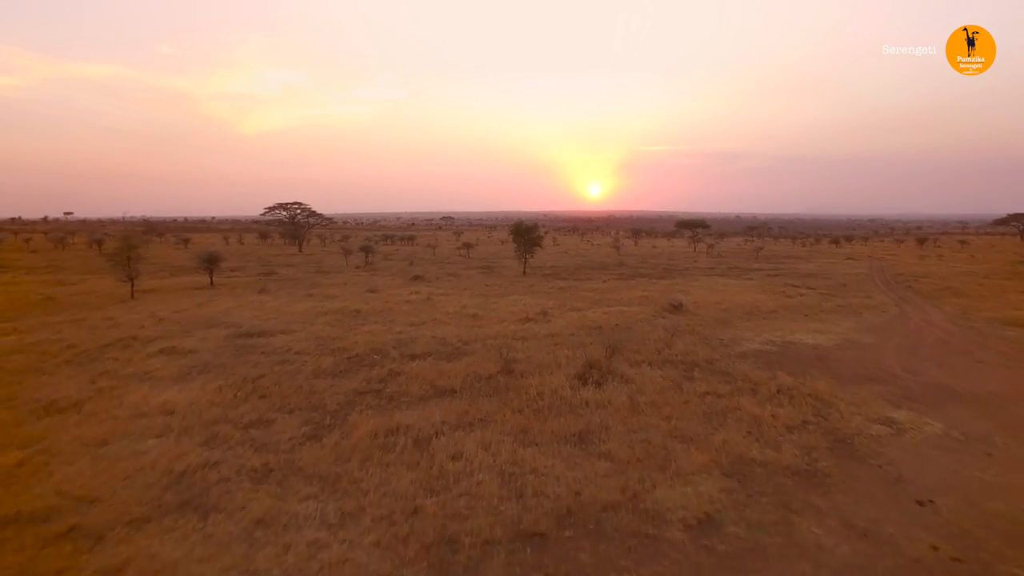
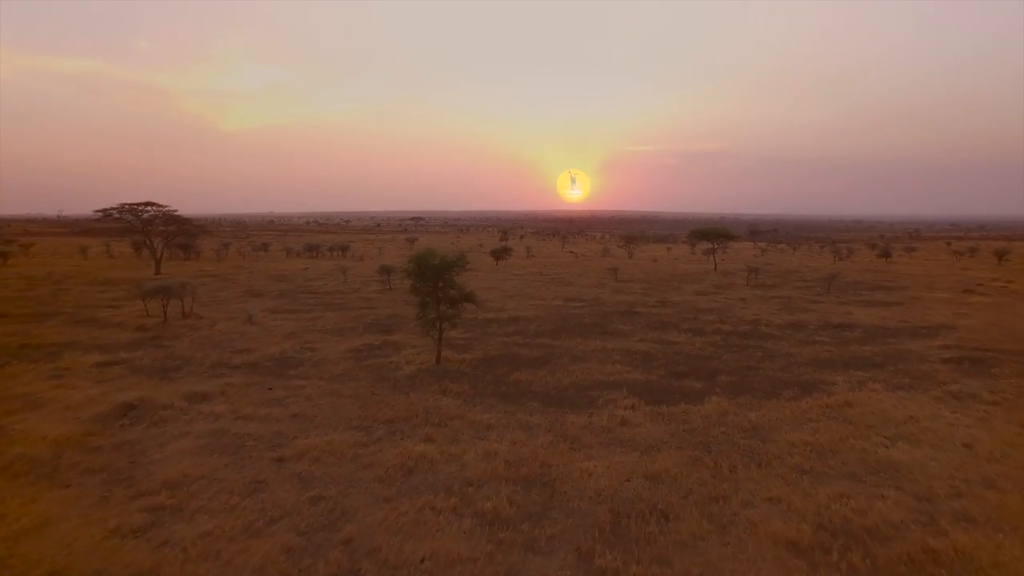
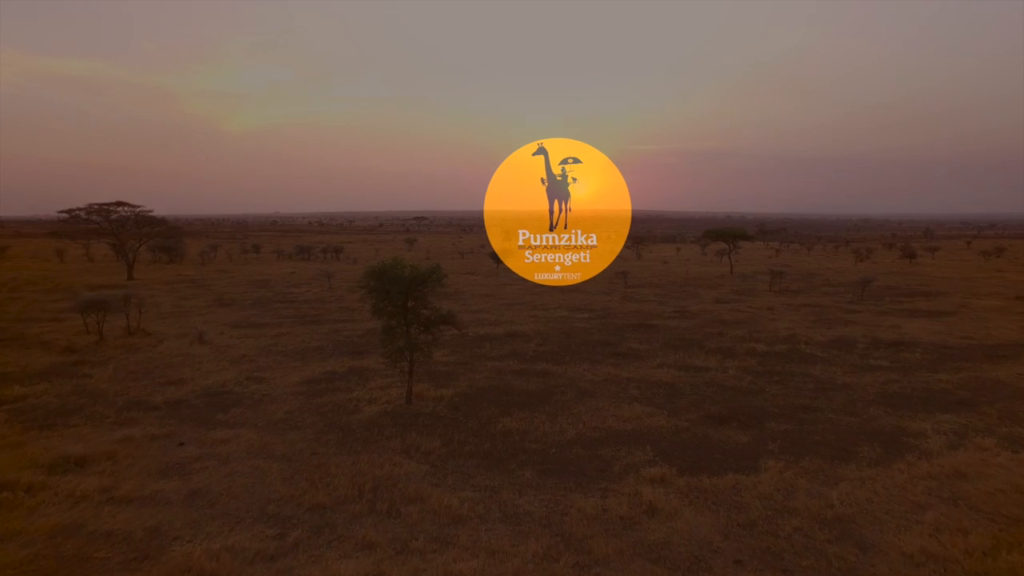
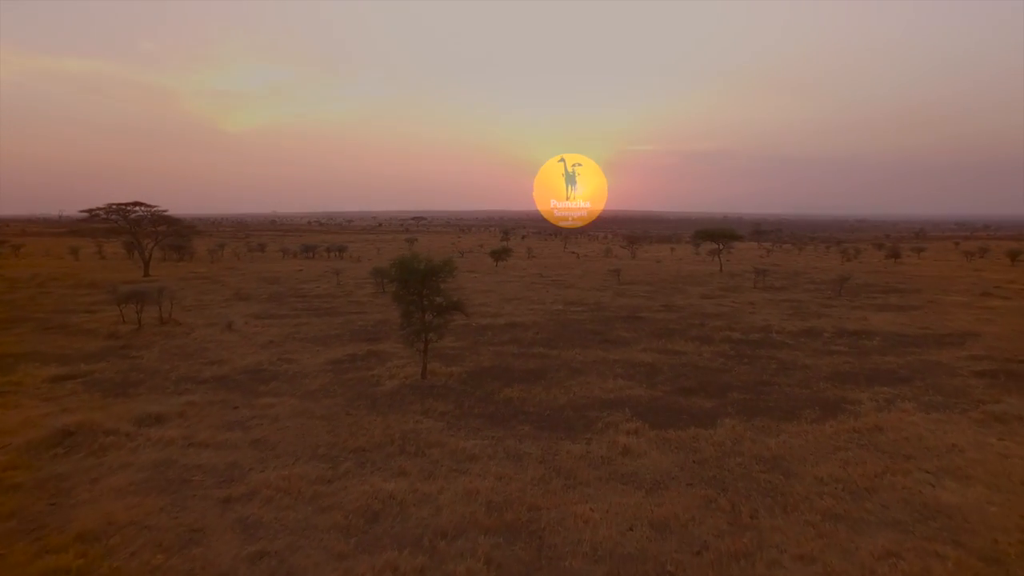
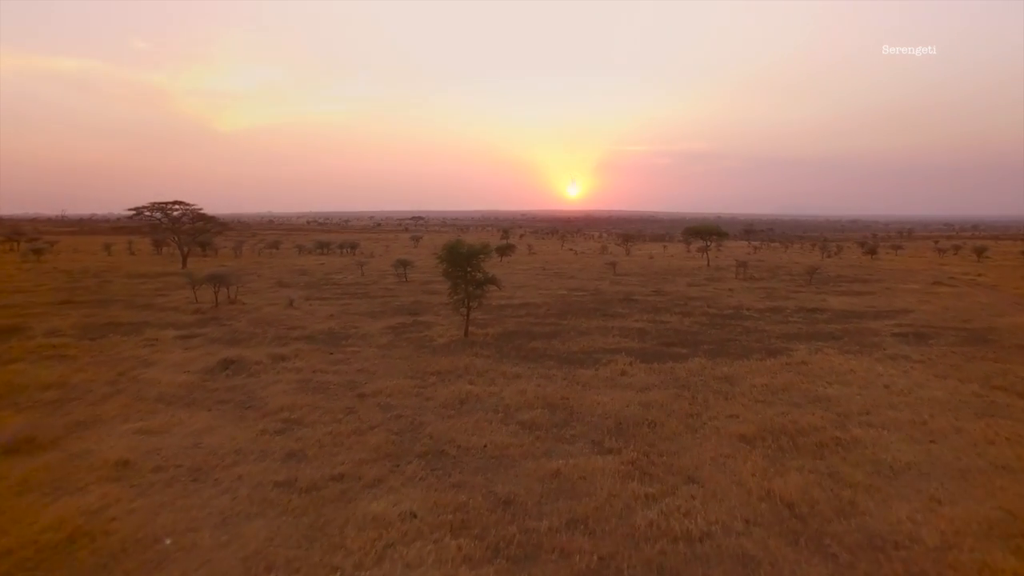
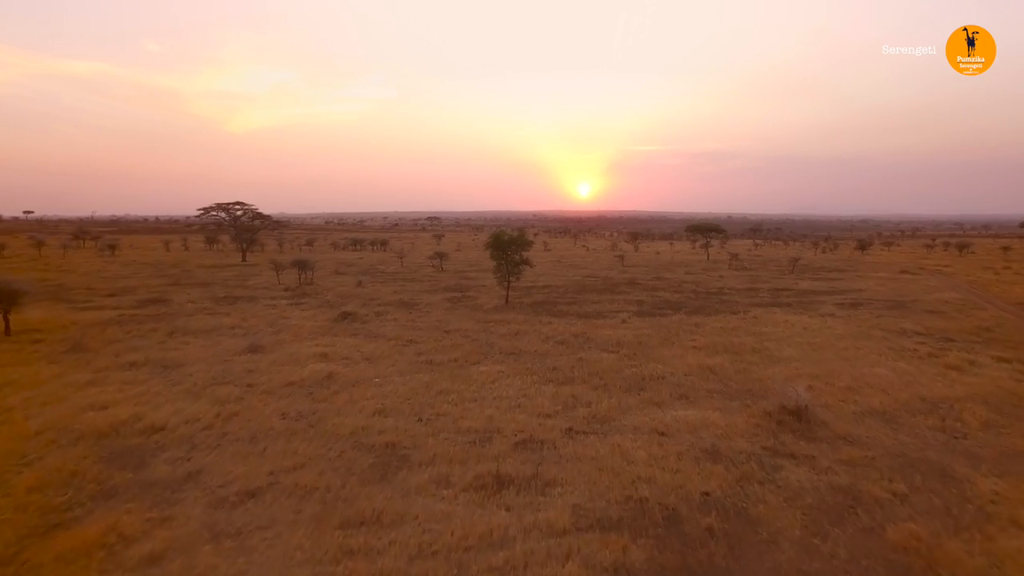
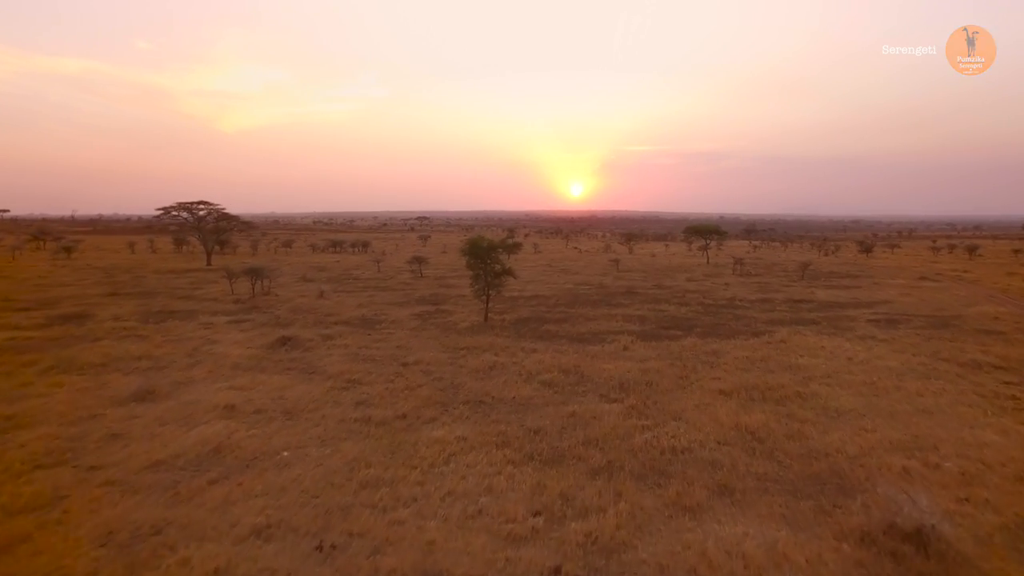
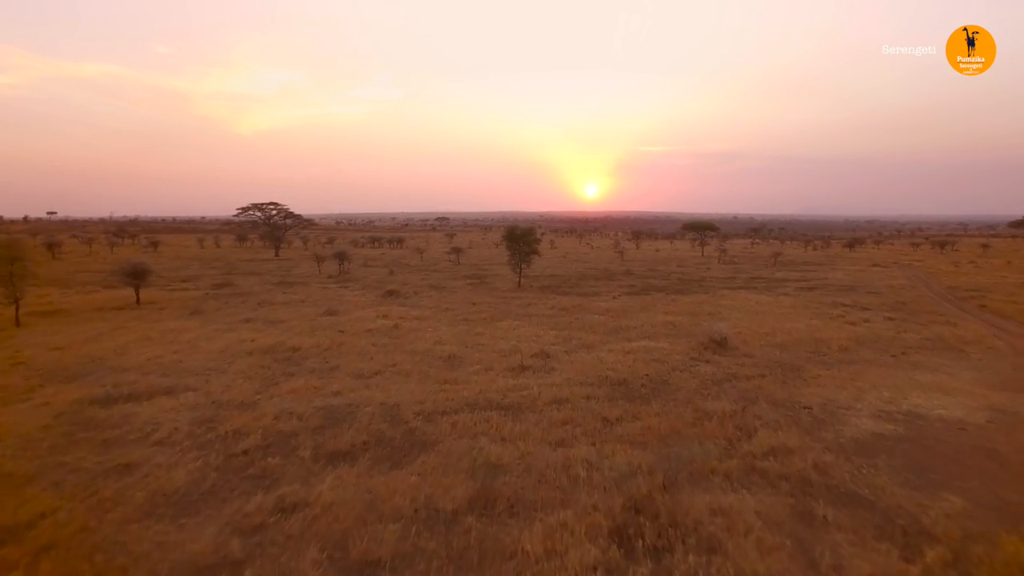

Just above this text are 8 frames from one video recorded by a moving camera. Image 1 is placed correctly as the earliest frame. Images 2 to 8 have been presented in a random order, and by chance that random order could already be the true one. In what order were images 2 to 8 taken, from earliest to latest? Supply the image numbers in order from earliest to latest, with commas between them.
8, 6, 7, 5, 2, 4, 3
